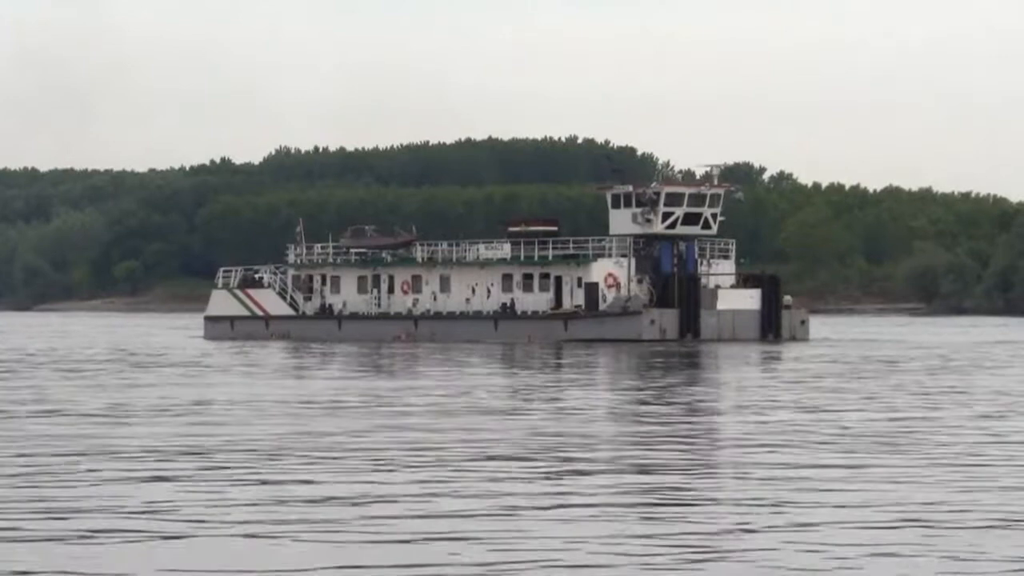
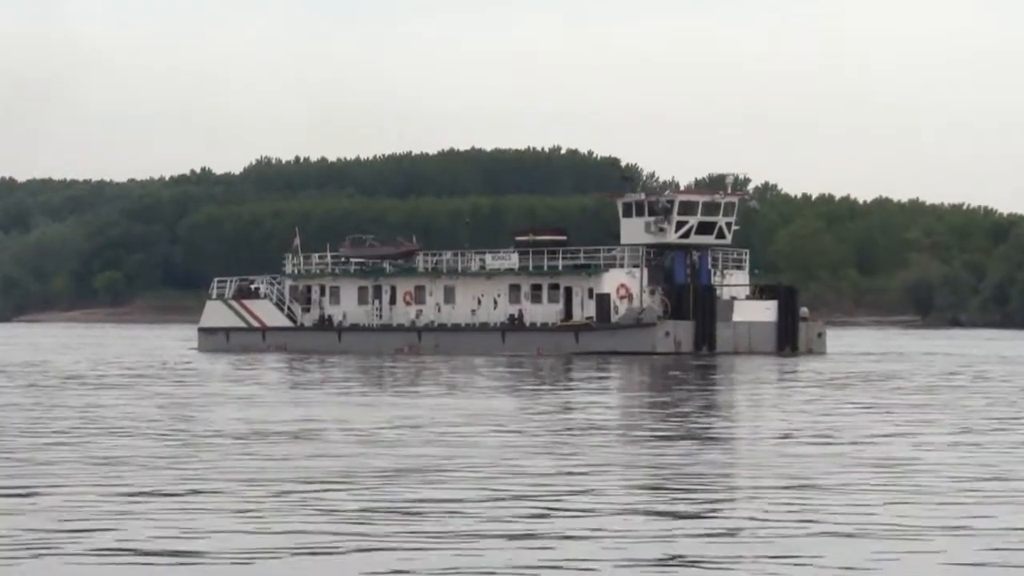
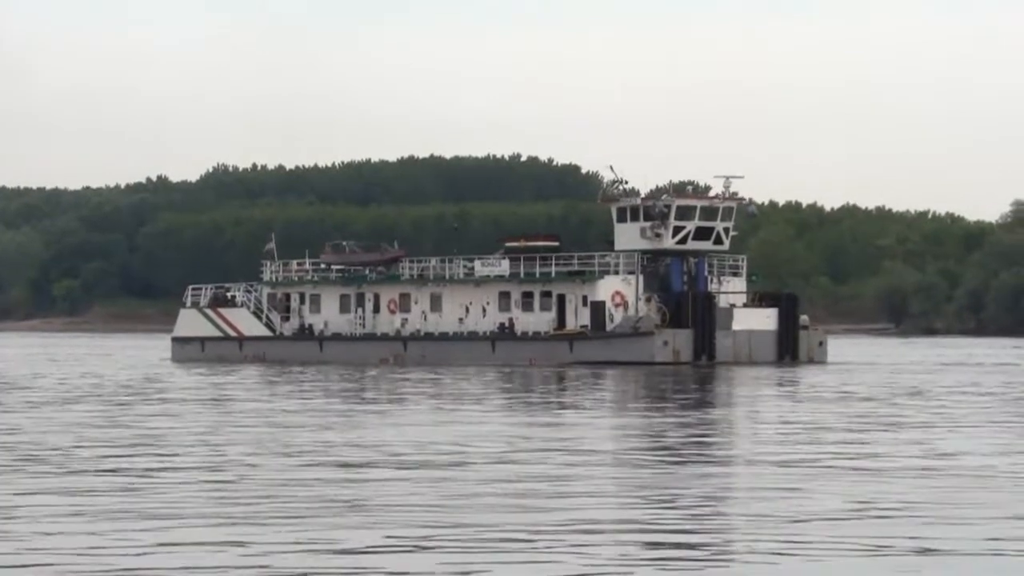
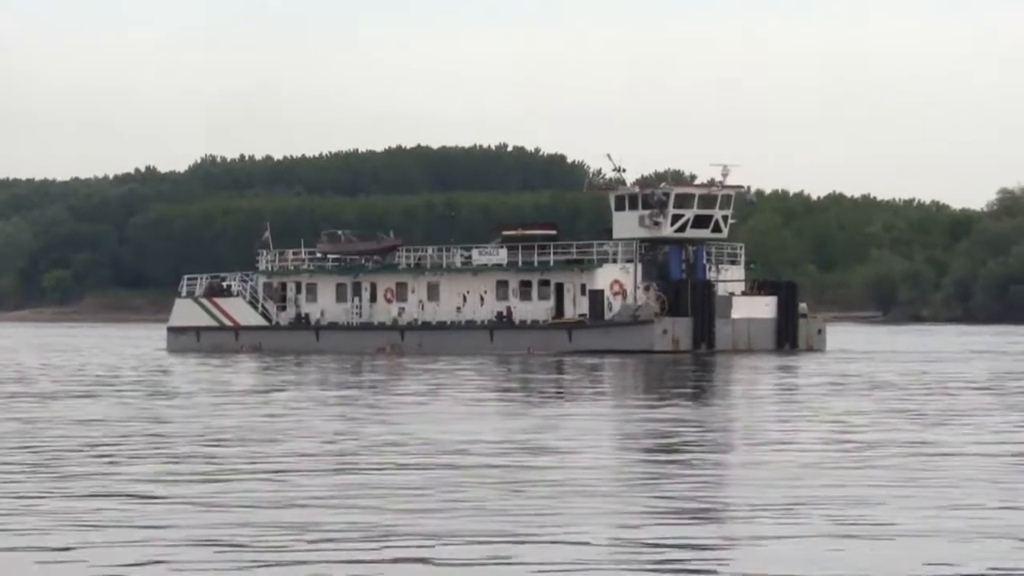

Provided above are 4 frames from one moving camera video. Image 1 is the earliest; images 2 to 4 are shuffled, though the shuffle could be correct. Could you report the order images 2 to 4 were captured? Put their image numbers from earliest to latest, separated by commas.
2, 3, 4
